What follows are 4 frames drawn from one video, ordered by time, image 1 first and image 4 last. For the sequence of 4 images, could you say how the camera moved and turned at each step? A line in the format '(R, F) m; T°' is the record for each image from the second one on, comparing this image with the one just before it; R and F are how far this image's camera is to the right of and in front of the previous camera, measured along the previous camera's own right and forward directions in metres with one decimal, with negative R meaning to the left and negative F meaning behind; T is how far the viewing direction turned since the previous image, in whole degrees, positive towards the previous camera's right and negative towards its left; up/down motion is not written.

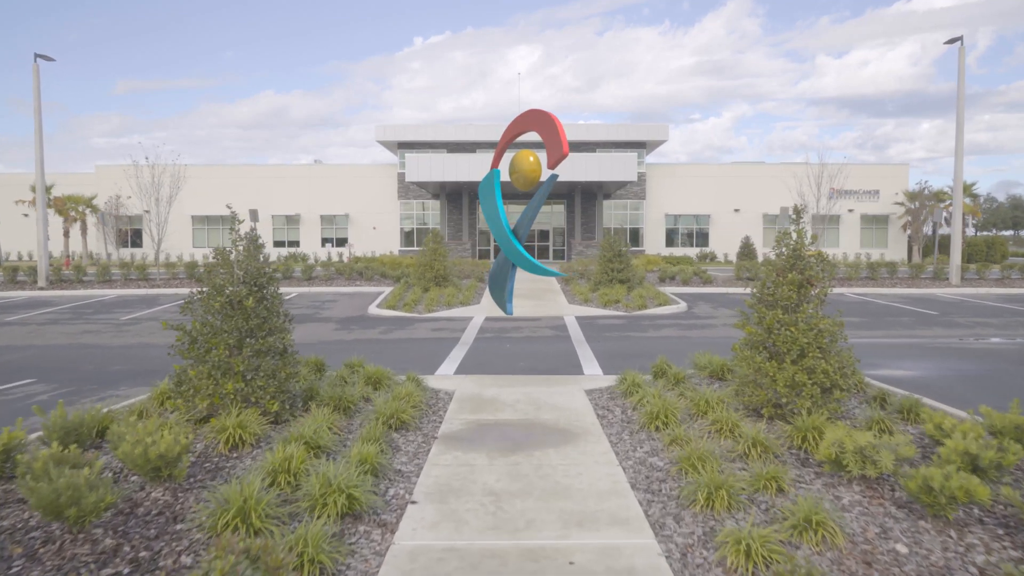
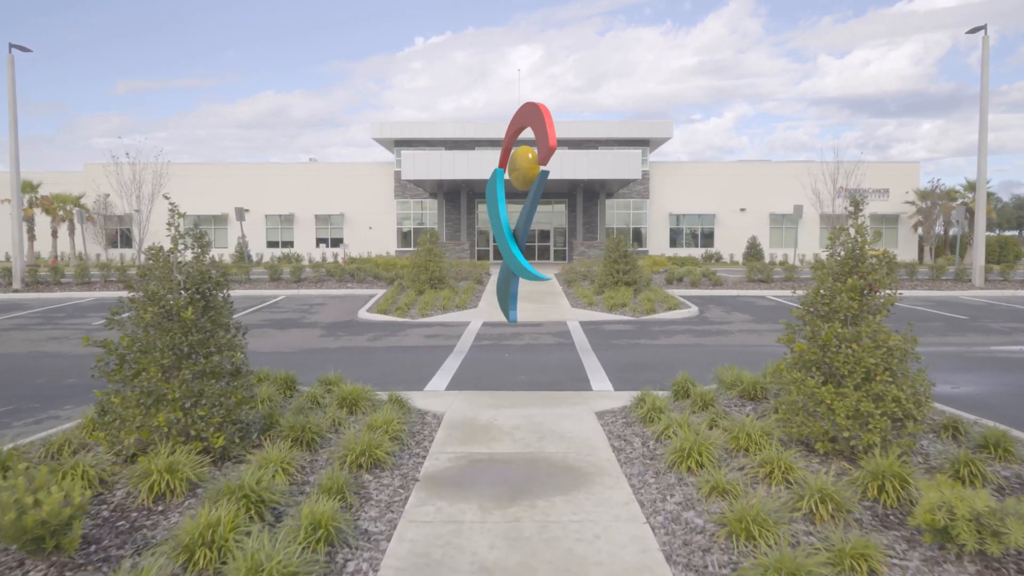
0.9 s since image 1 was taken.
(0.0, +1.0) m; 0°
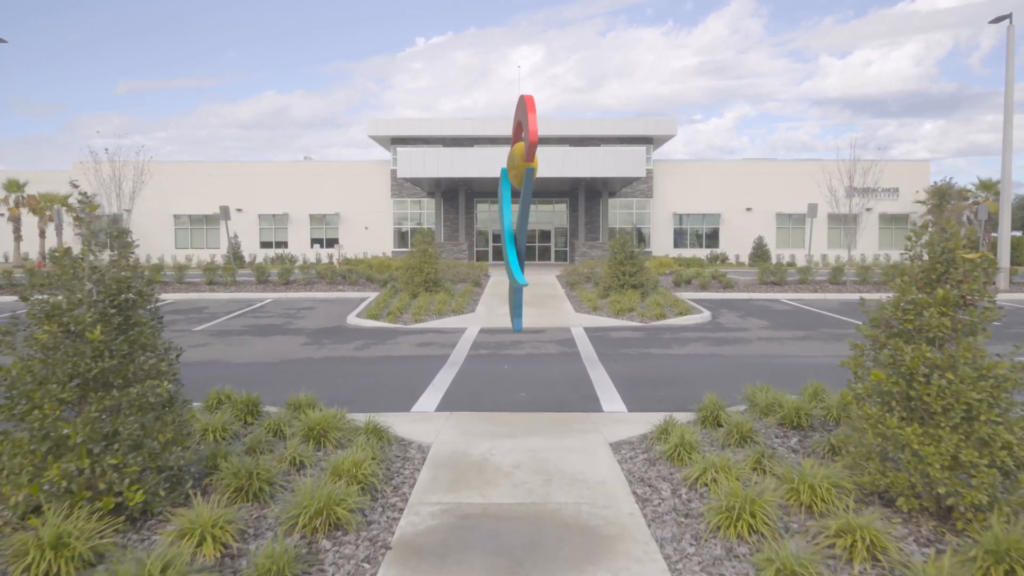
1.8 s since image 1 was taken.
(0.0, +1.0) m; 0°
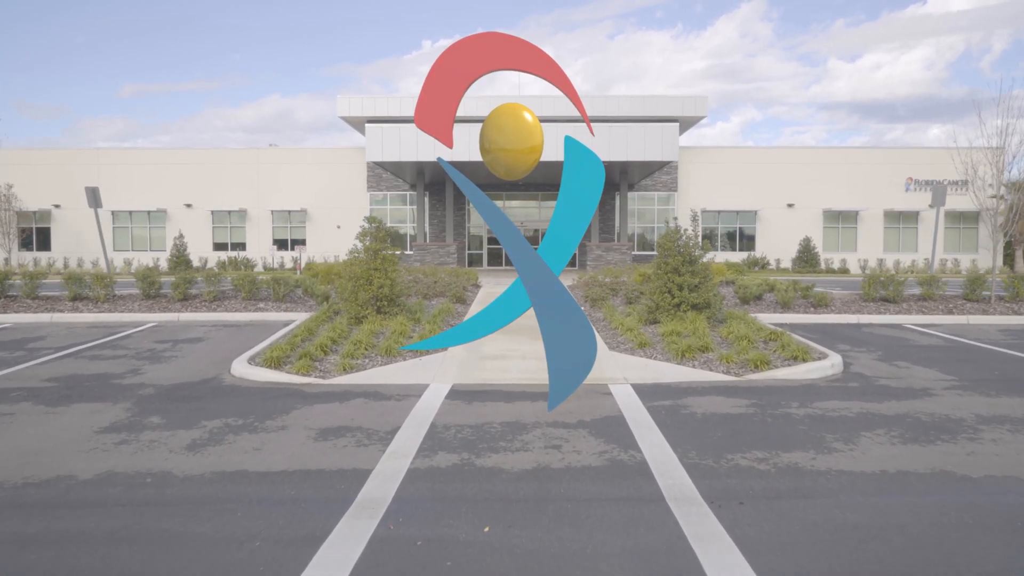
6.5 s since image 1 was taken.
(0.0, +5.6) m; 0°
